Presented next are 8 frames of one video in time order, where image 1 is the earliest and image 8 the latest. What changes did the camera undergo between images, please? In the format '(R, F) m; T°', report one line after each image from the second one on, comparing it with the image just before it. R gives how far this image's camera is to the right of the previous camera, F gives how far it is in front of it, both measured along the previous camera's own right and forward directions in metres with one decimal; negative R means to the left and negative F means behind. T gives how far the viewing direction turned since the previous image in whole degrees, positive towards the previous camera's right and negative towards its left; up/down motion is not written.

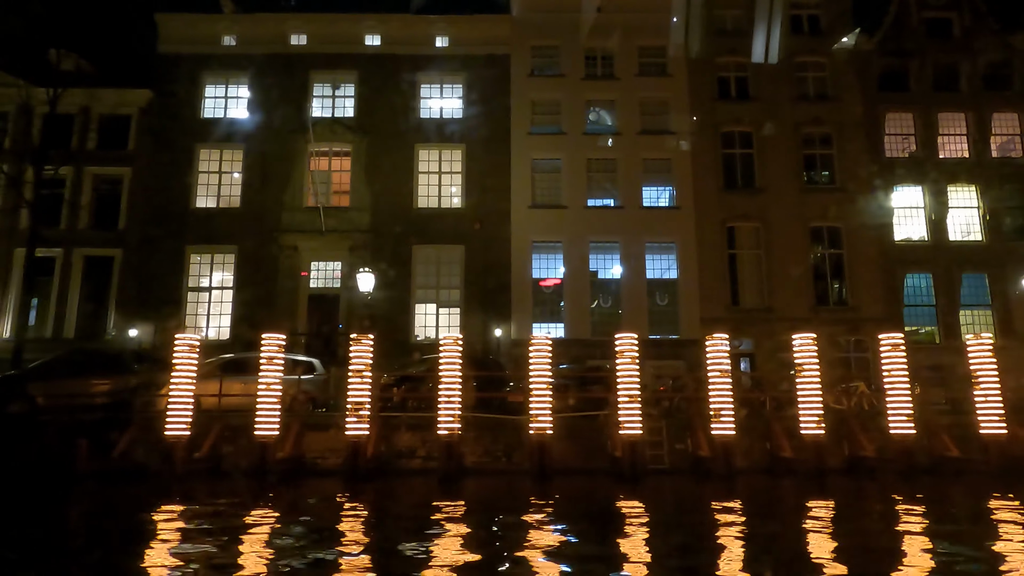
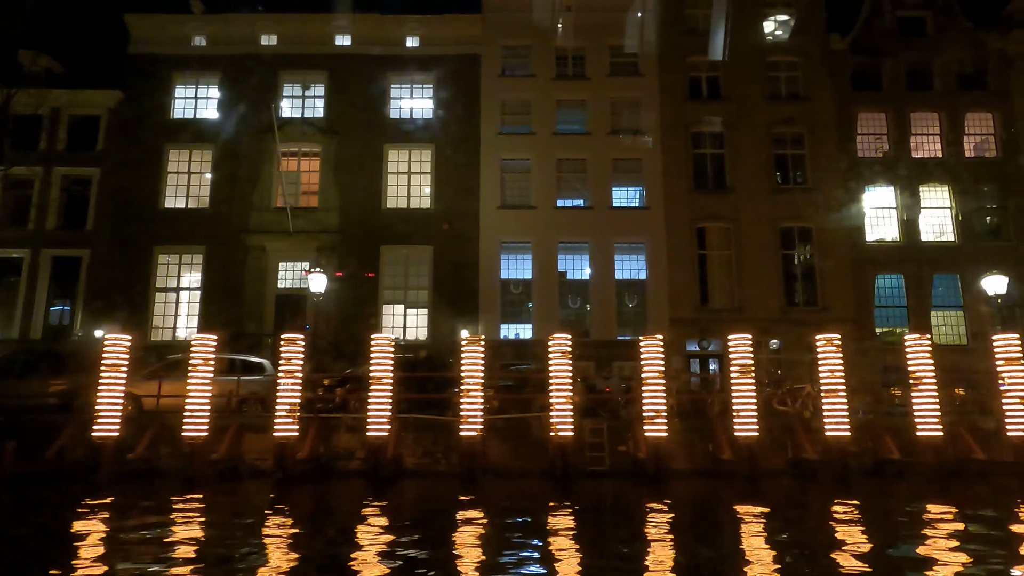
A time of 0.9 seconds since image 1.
(0.0, +1.3) m; +1°
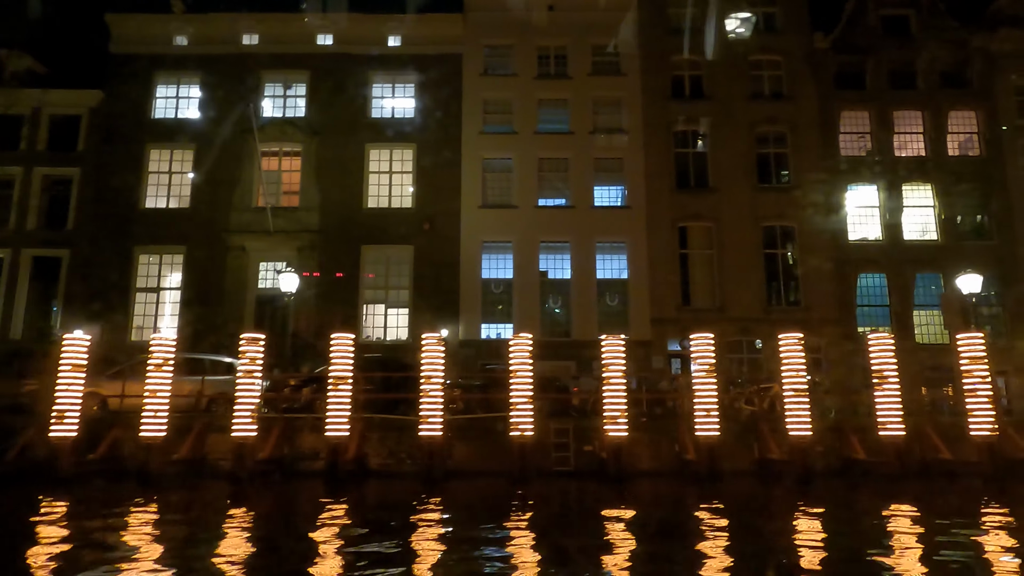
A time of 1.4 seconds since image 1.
(+0.6, +0.1) m; 0°
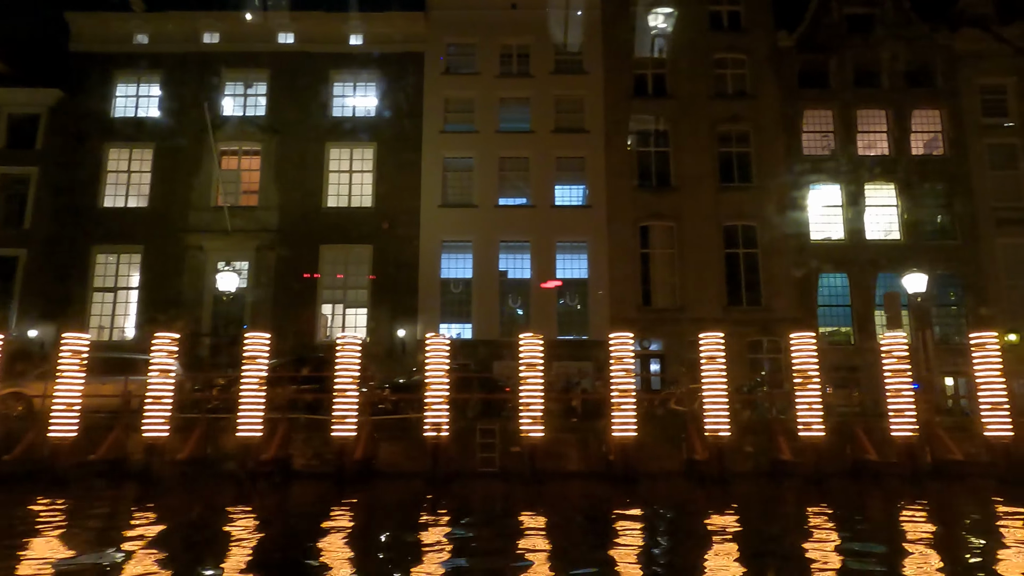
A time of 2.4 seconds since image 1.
(+1.1, +0.2) m; 0°
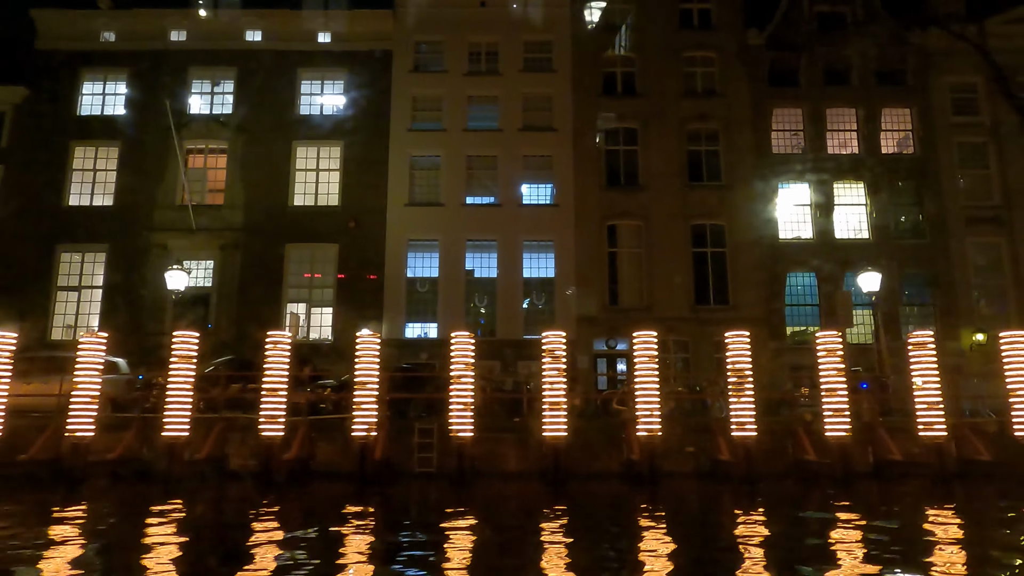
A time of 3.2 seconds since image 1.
(+0.9, +0.2) m; 0°
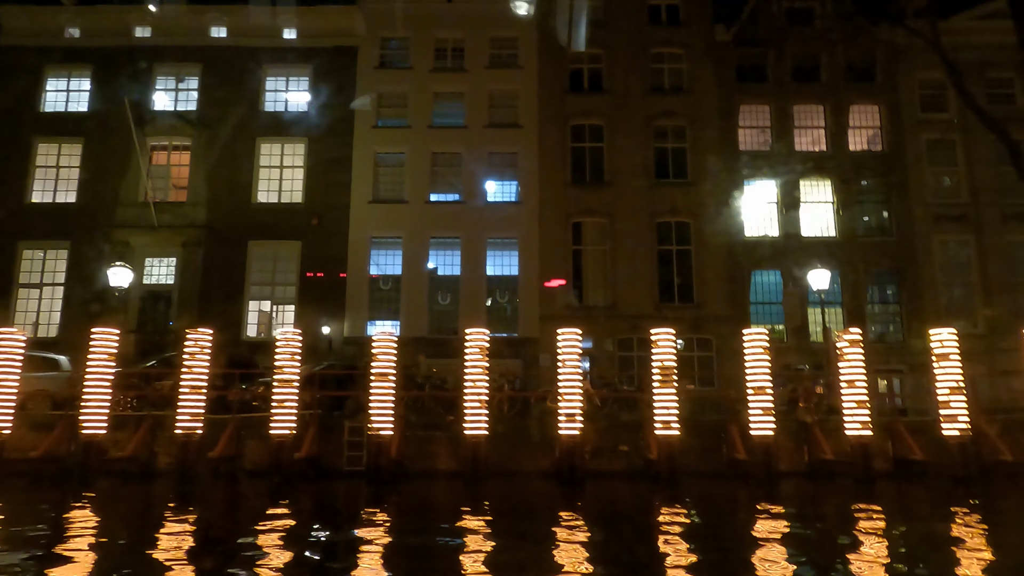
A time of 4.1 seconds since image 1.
(+1.1, +0.2) m; 0°
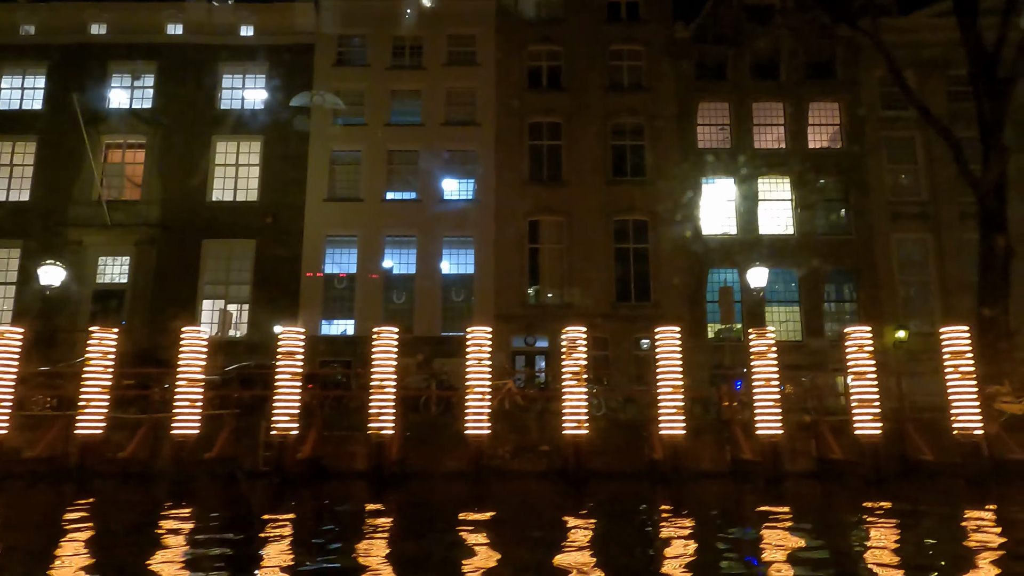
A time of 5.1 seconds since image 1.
(+1.2, +0.2) m; 0°
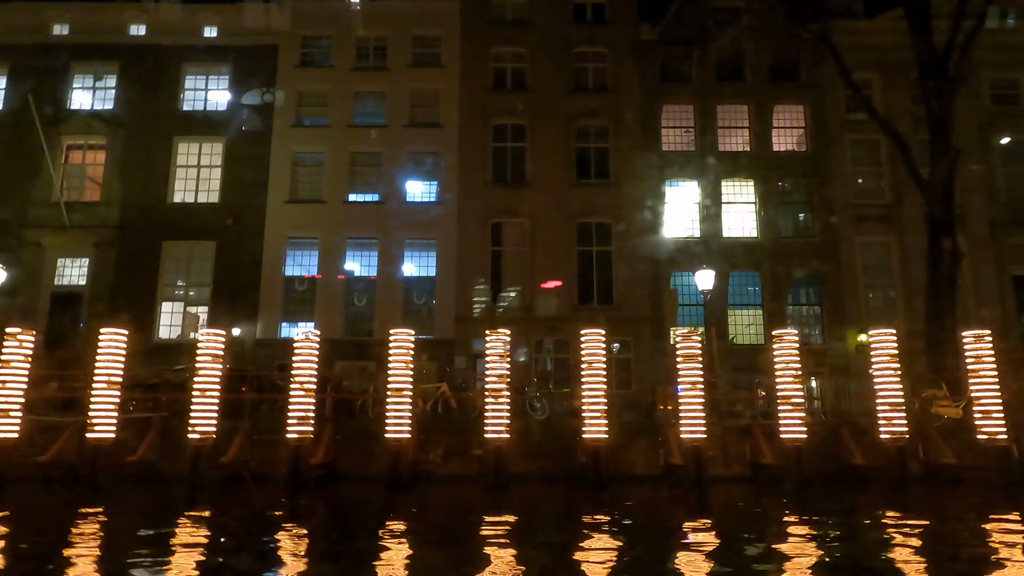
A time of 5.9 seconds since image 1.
(+1.0, +0.2) m; 0°
